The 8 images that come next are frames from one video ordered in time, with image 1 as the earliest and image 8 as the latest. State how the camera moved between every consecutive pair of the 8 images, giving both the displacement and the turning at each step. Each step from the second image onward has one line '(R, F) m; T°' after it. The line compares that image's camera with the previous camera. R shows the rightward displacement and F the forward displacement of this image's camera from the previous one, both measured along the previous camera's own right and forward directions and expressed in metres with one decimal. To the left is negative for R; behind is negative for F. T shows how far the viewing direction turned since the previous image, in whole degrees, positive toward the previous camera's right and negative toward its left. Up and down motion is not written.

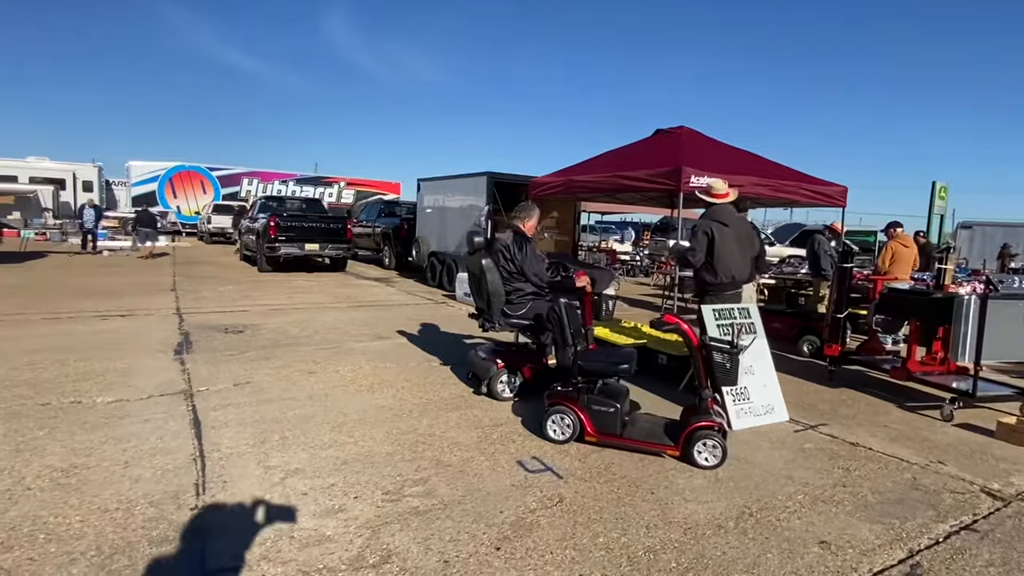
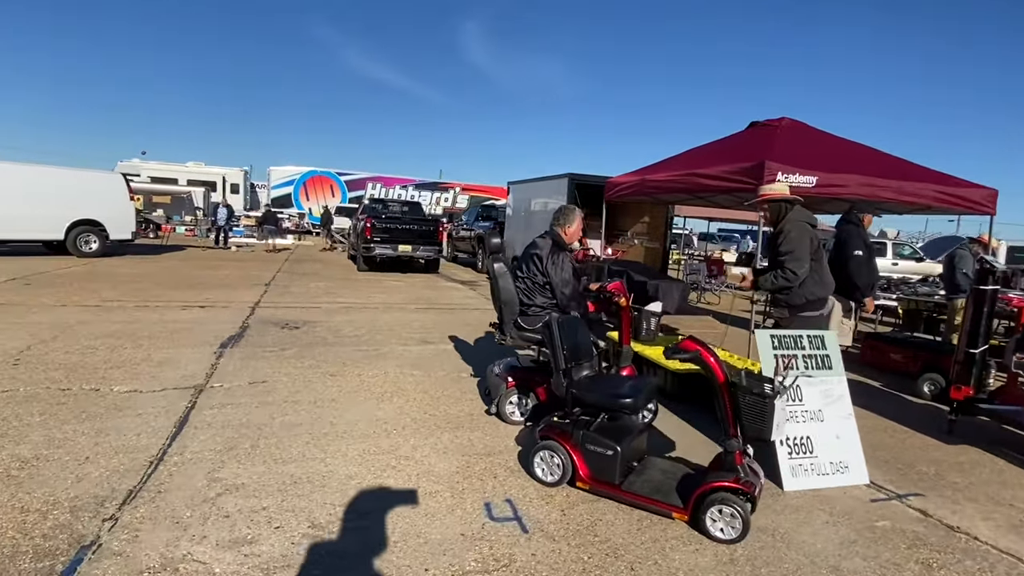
(+0.8, +0.6) m; -12°
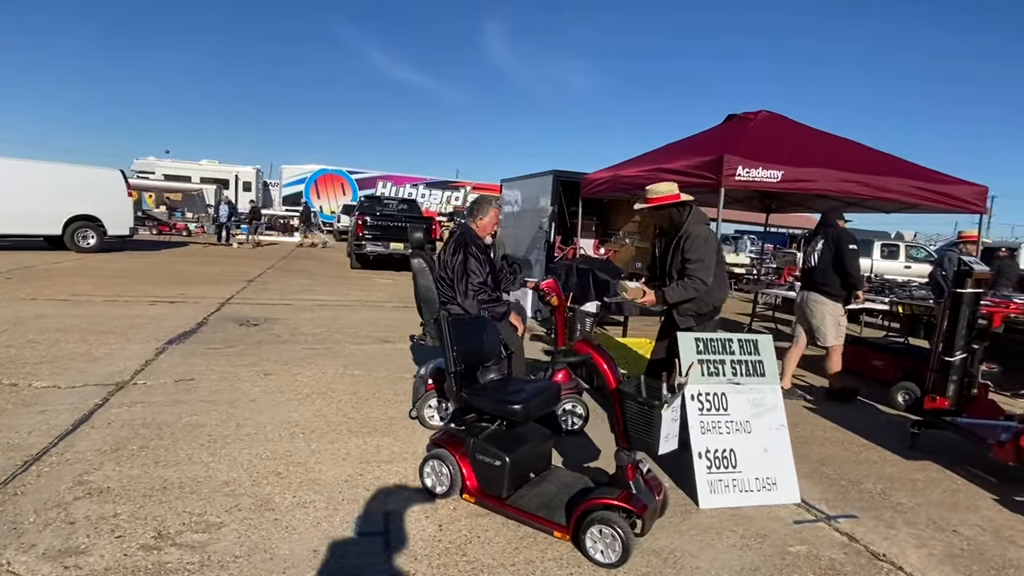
(+0.7, +0.2) m; -2°
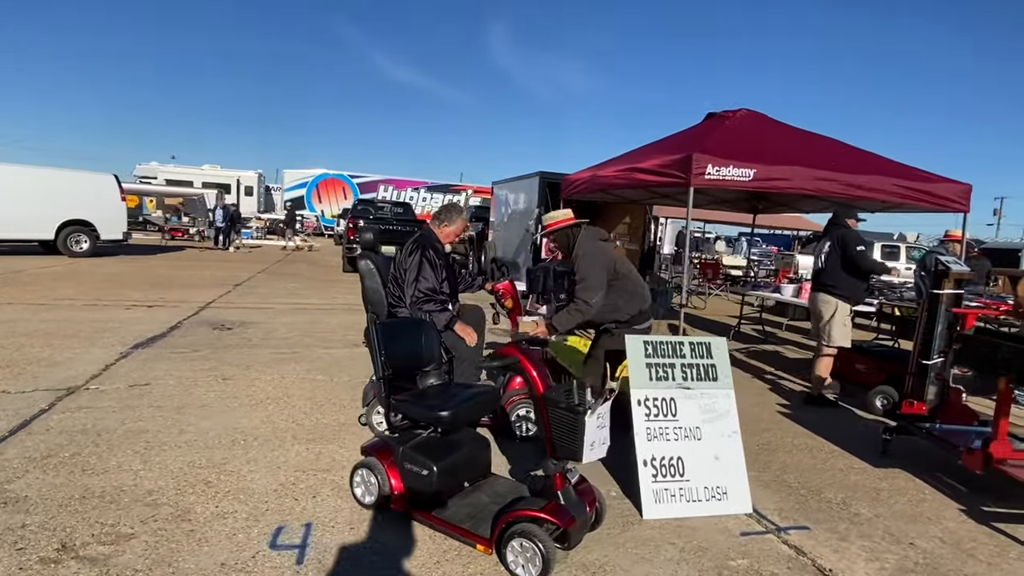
(+0.4, +0.1) m; -1°
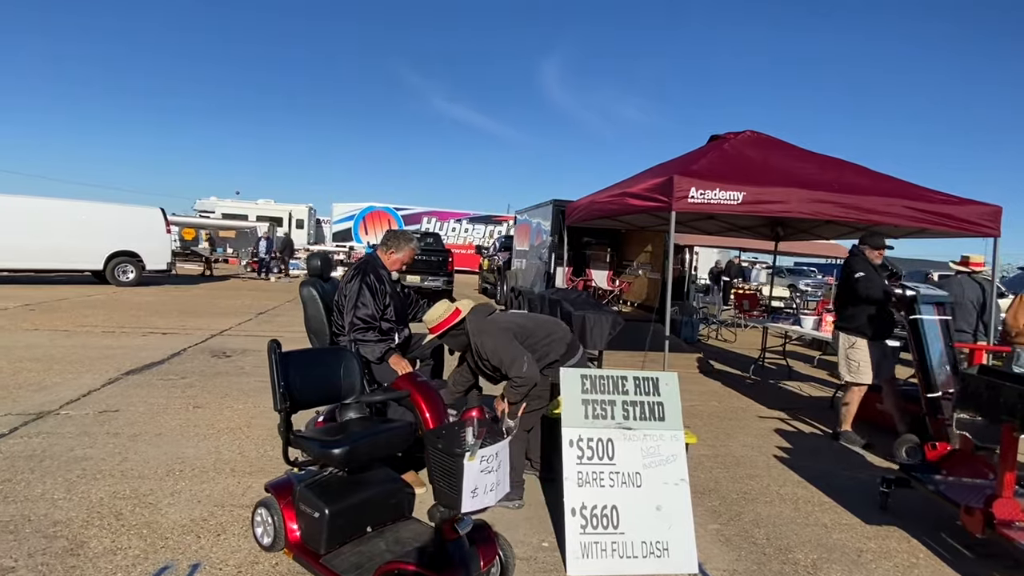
(+0.7, +0.2) m; -5°
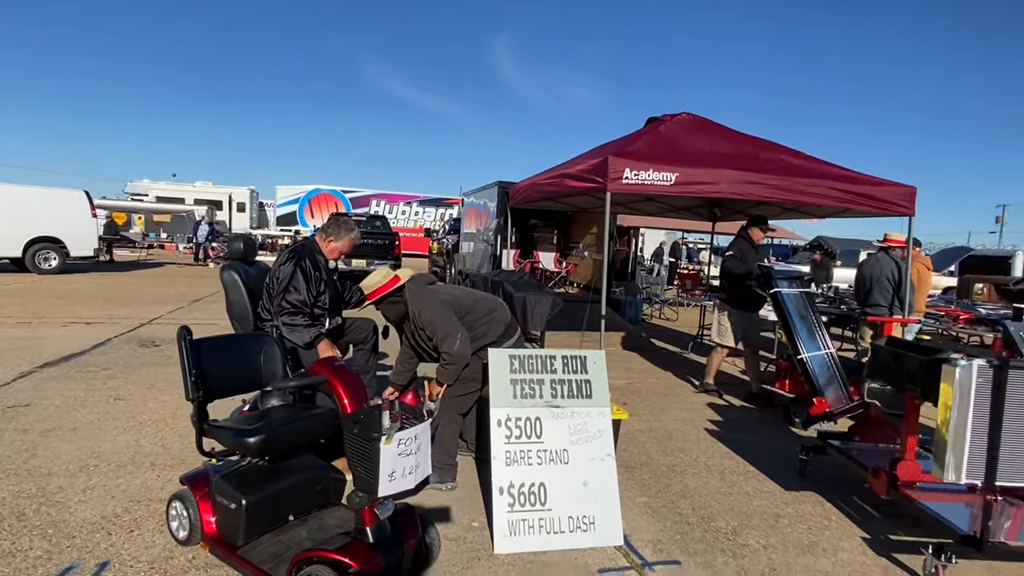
(+0.1, 0.0) m; +5°
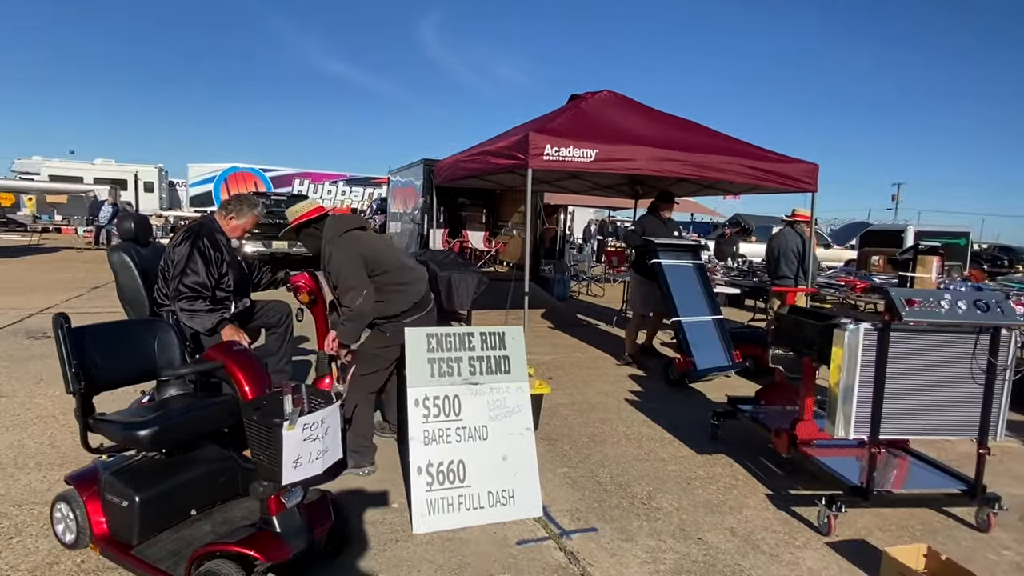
(+0.1, 0.0) m; +7°
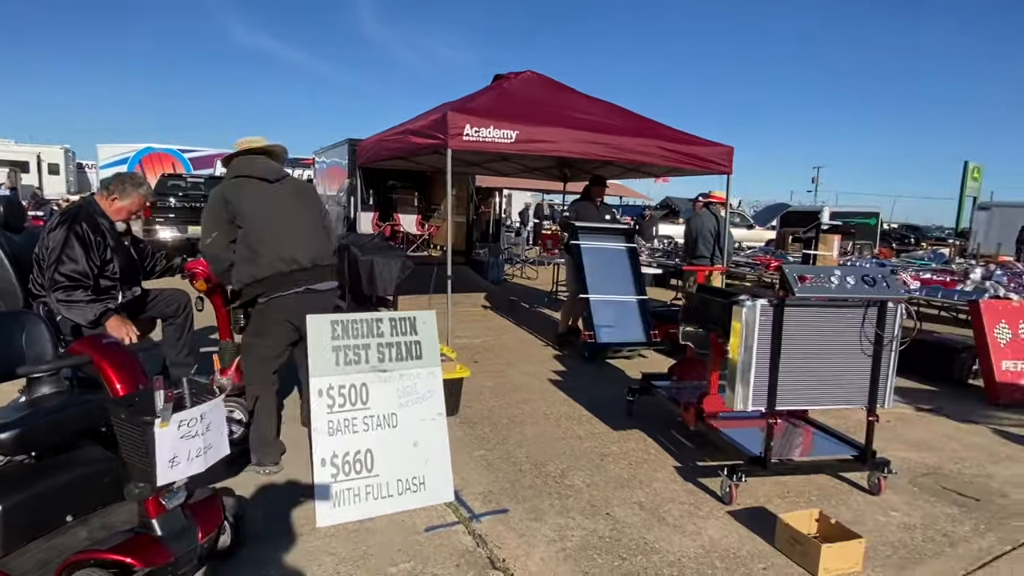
(+0.2, 0.0) m; +6°
